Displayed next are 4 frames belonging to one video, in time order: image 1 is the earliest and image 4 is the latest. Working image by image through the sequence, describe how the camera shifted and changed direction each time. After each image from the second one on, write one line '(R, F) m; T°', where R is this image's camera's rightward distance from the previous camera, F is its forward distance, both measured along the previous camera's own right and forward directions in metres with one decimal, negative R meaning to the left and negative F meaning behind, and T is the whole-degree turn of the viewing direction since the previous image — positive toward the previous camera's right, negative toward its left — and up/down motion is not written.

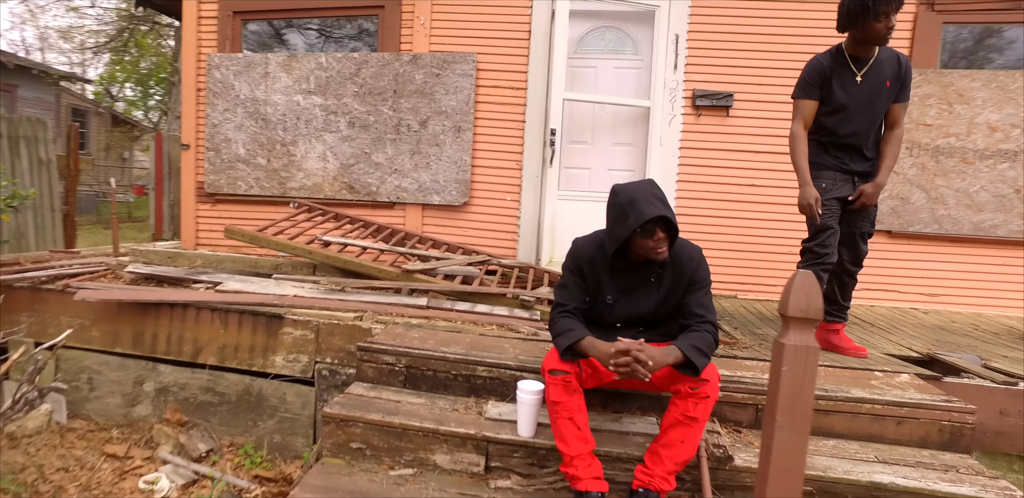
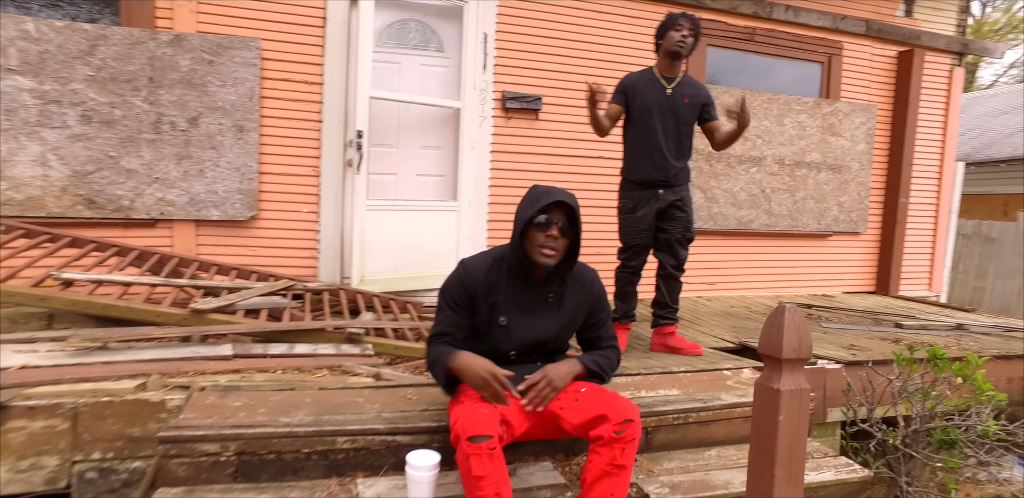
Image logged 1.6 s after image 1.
(-0.3, +0.5) m; +23°
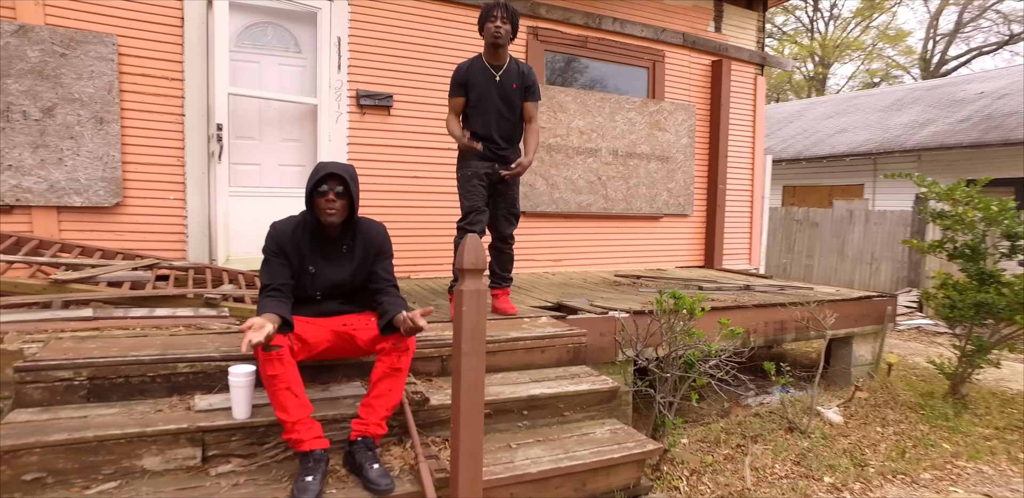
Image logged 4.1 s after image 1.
(+0.4, -0.6) m; +8°
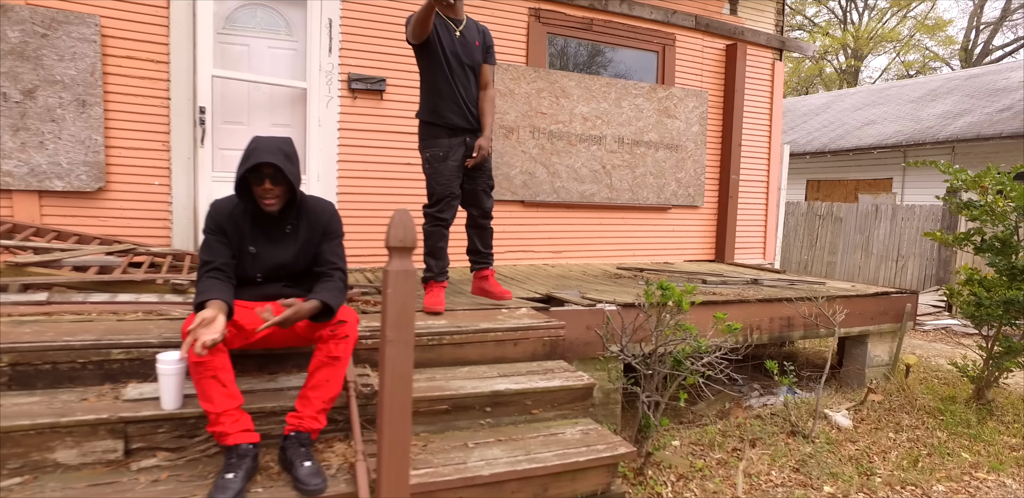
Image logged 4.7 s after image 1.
(+0.3, +0.2) m; -2°
